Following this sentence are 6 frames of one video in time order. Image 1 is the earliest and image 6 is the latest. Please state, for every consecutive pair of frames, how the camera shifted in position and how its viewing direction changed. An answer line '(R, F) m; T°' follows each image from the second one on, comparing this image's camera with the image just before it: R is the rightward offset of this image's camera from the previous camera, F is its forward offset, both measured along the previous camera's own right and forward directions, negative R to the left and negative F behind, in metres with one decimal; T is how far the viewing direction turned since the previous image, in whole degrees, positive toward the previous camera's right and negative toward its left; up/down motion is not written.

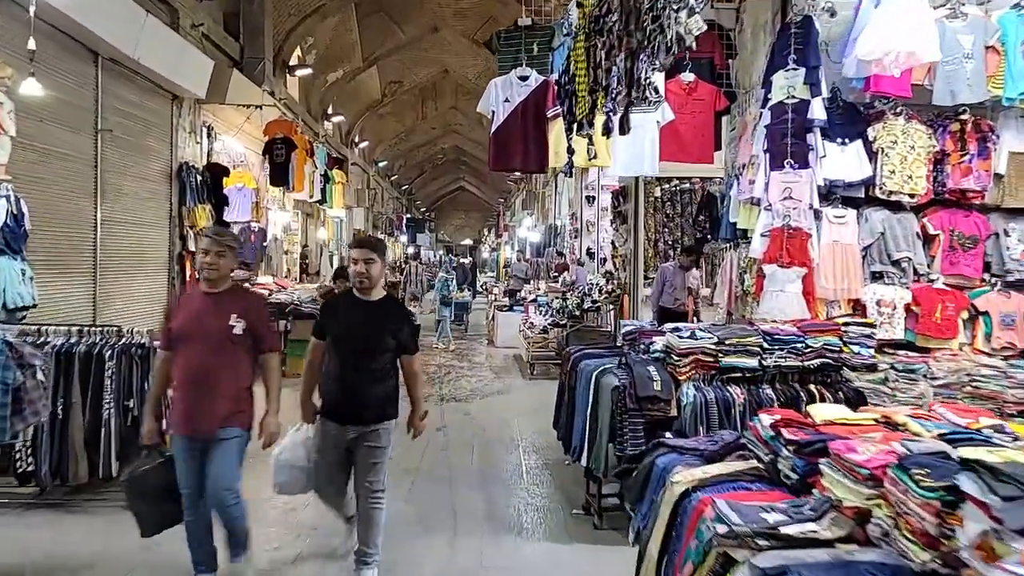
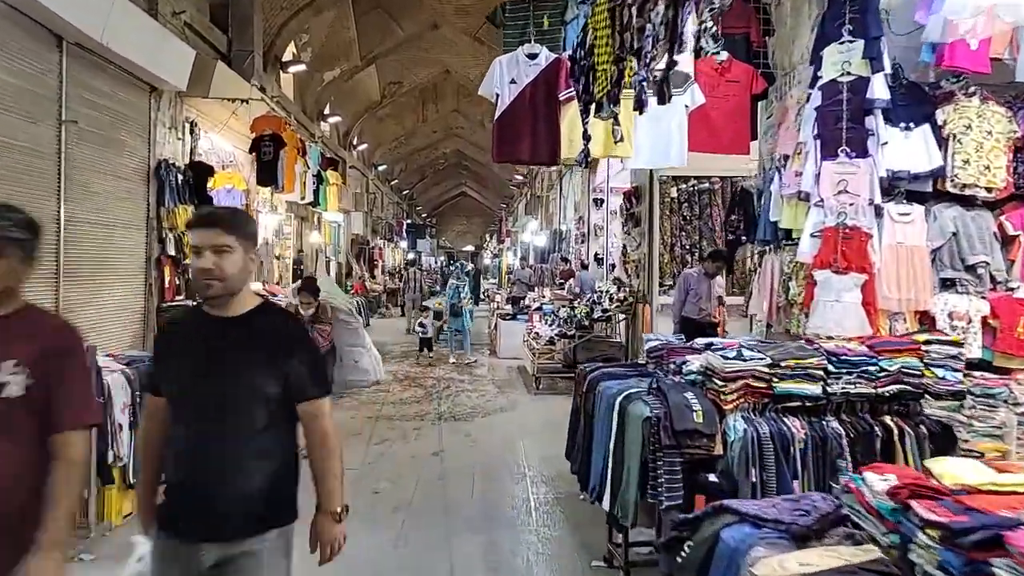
(0.0, +0.6) m; 0°
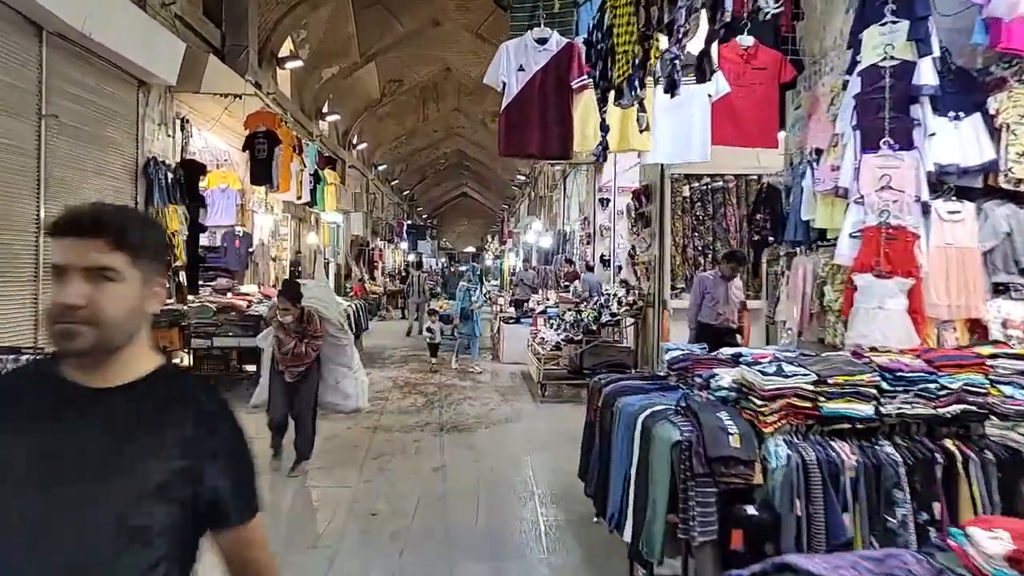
(0.0, +0.3) m; 0°
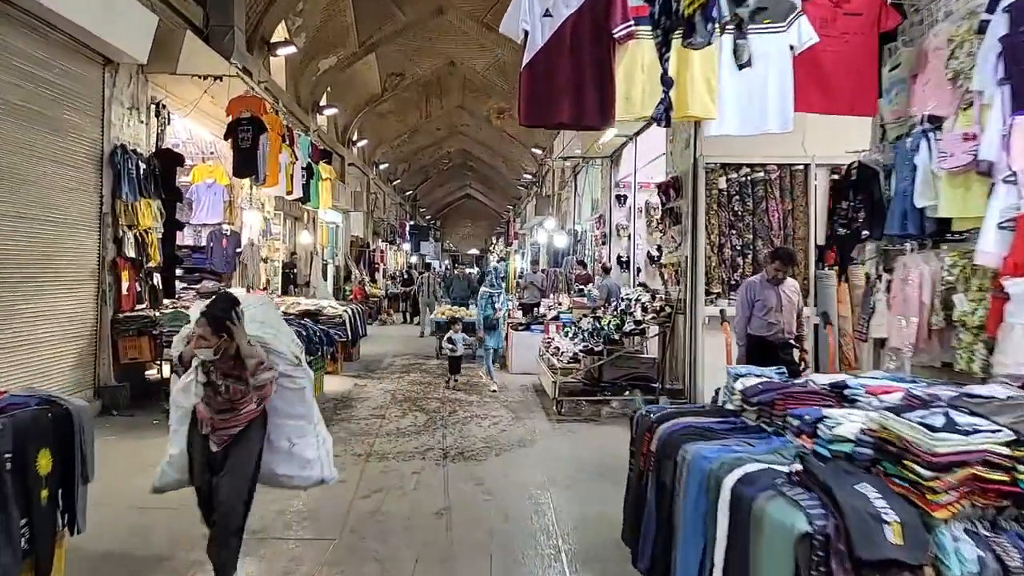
(-0.1, +0.9) m; 0°
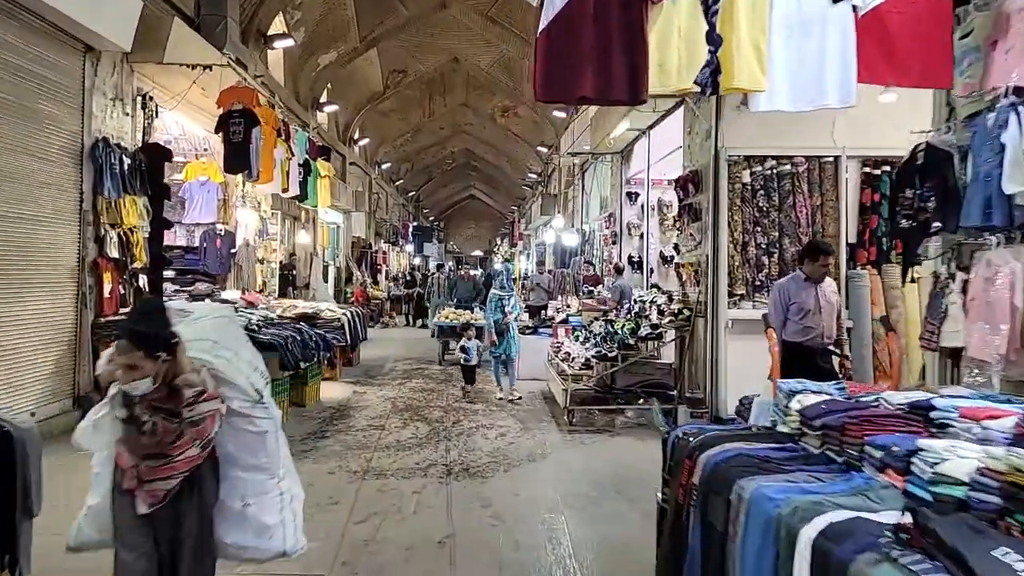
(0.0, +0.4) m; 0°
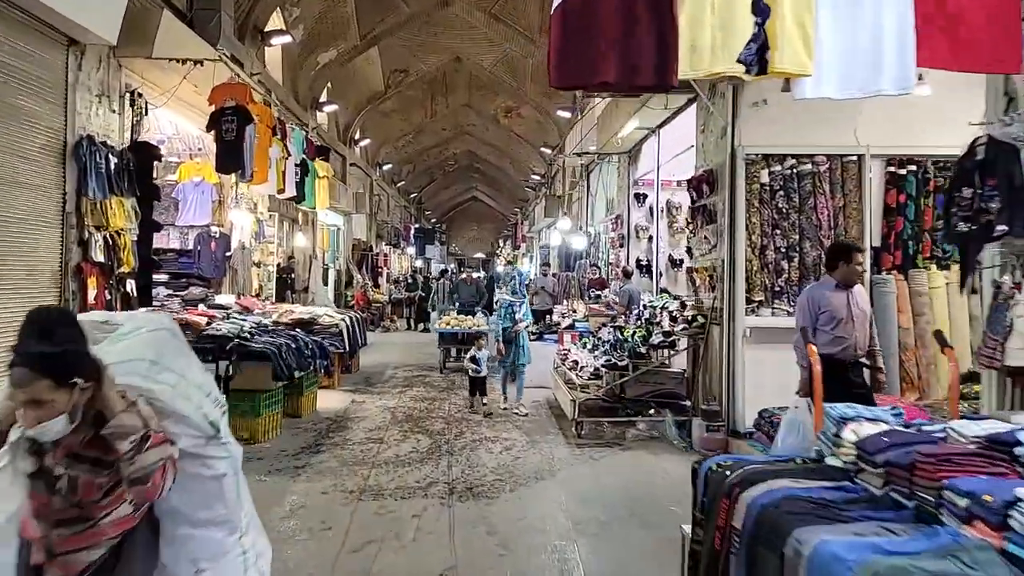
(0.0, +0.3) m; 0°
